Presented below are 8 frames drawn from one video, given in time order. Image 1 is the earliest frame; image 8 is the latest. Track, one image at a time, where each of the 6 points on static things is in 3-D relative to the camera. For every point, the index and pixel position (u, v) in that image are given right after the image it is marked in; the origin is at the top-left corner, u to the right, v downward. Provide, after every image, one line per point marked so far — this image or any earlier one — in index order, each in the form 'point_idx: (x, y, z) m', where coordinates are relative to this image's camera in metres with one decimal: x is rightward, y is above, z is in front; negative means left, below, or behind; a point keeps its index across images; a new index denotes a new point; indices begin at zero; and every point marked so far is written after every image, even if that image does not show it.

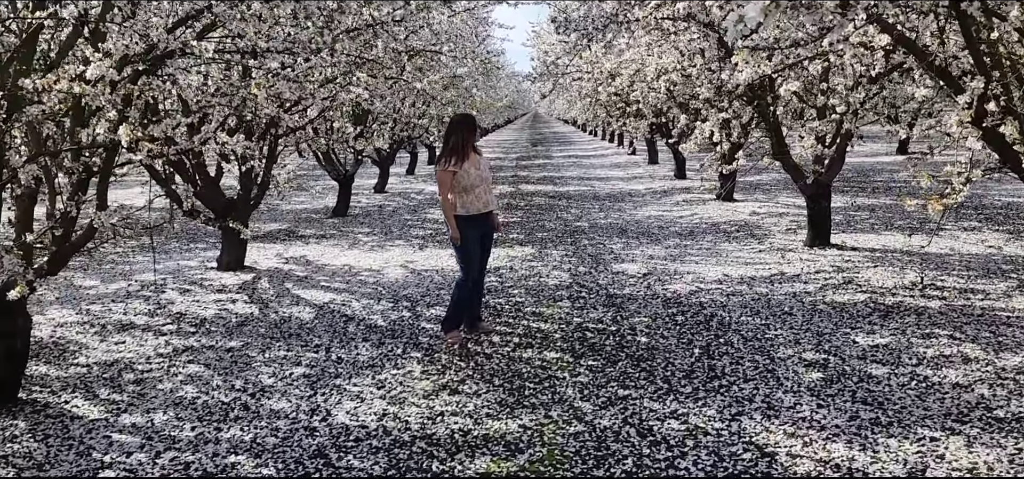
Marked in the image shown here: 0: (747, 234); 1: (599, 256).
0: (+3.2, +0.1, +11.2) m
1: (+1.1, -0.2, +10.2) m
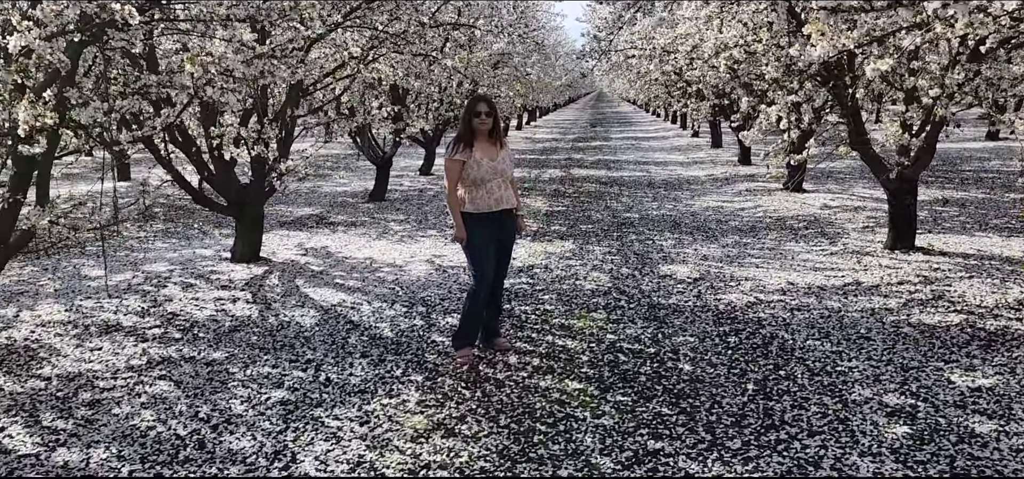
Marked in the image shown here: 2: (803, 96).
0: (+3.7, +0.1, +10.0) m
1: (+1.5, -0.2, +9.2) m
2: (+3.2, +1.6, +9.1) m
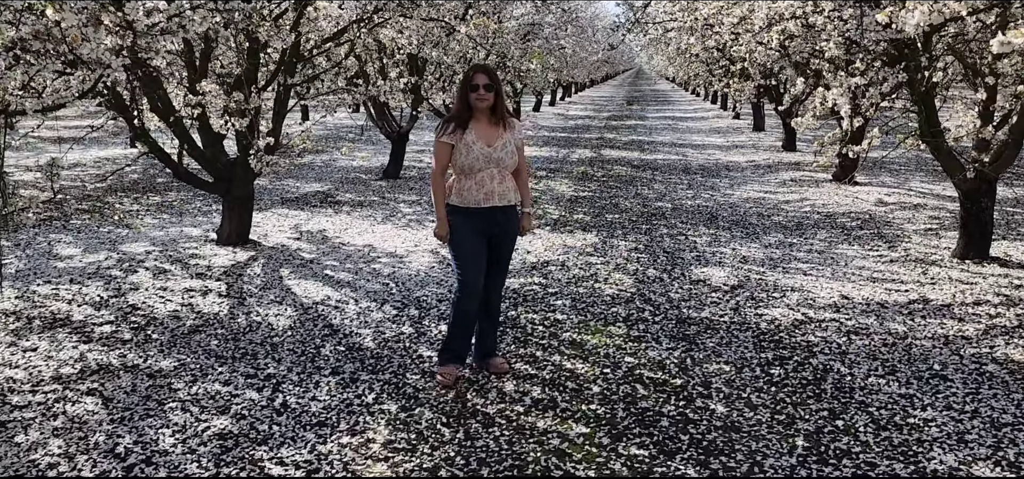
0: (+3.9, +0.1, +8.9) m
1: (+1.6, -0.1, +8.1) m
2: (+3.4, +1.5, +8.0) m
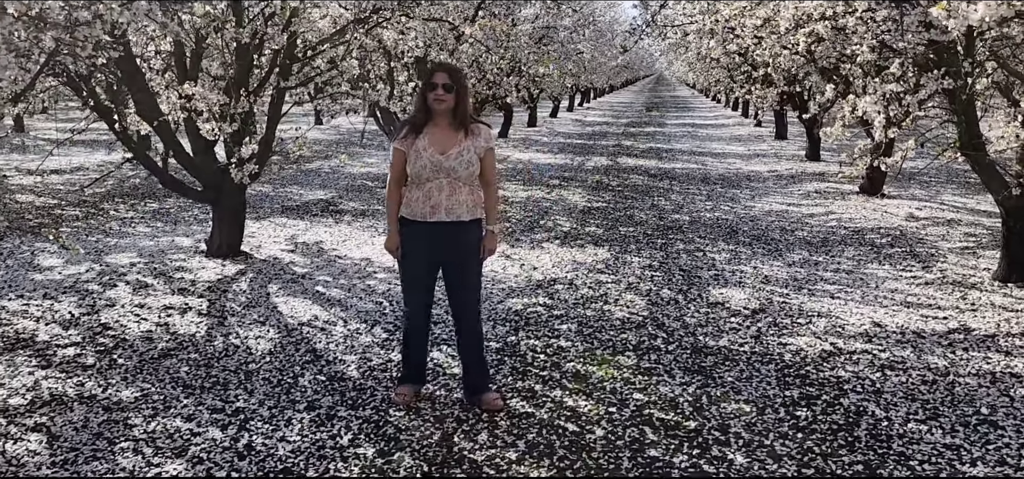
0: (+3.9, -0.1, +8.3) m
1: (+1.7, -0.3, +7.6) m
2: (+3.5, +1.4, +7.4) m
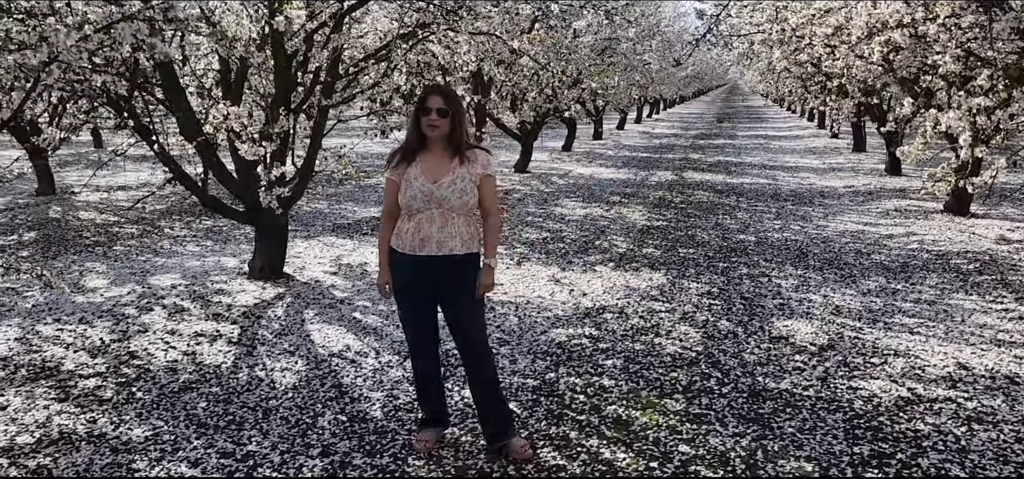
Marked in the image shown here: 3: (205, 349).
0: (+4.4, -0.4, +7.5) m
1: (+2.1, -0.5, +7.0) m
2: (+3.9, +1.1, +6.7) m
3: (-2.1, -0.8, +5.7) m
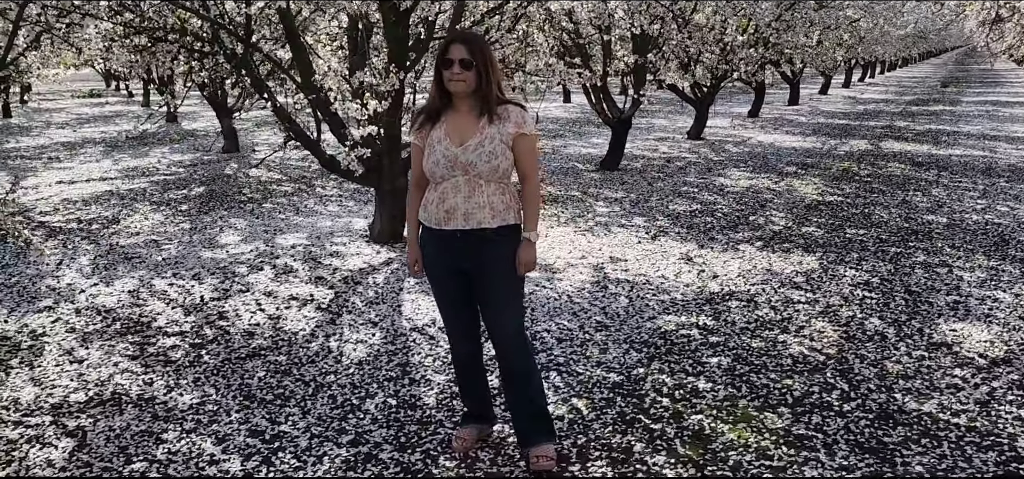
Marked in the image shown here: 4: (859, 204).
0: (+5.3, -0.3, +5.8) m
1: (+2.9, -0.4, +5.8) m
2: (+4.6, +1.2, +5.0) m
3: (-1.5, -0.5, +5.6) m
4: (+3.9, +0.4, +9.3) m
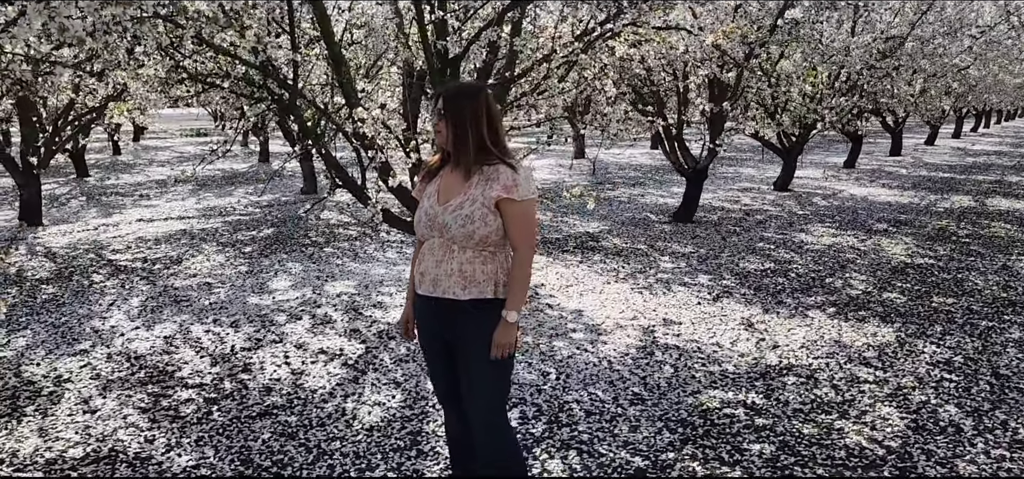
0: (+5.5, -0.9, +4.8) m
1: (+3.1, -0.9, +5.1) m
2: (+4.8, +0.7, +4.2) m
3: (-1.3, -0.8, +5.4) m
4: (+4.5, -0.3, +8.5) m
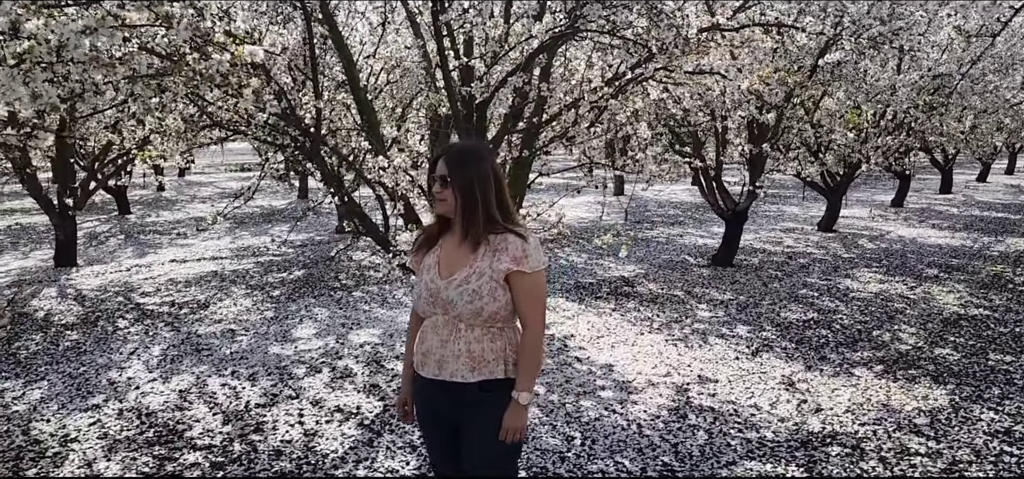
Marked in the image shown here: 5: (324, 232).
0: (+5.6, -1.2, +4.3) m
1: (+3.2, -1.2, +4.7) m
2: (+4.9, +0.4, +3.8) m
3: (-1.1, -1.2, +5.2) m
4: (+4.8, -0.8, +8.0) m
5: (-3.5, +0.1, +15.6) m
